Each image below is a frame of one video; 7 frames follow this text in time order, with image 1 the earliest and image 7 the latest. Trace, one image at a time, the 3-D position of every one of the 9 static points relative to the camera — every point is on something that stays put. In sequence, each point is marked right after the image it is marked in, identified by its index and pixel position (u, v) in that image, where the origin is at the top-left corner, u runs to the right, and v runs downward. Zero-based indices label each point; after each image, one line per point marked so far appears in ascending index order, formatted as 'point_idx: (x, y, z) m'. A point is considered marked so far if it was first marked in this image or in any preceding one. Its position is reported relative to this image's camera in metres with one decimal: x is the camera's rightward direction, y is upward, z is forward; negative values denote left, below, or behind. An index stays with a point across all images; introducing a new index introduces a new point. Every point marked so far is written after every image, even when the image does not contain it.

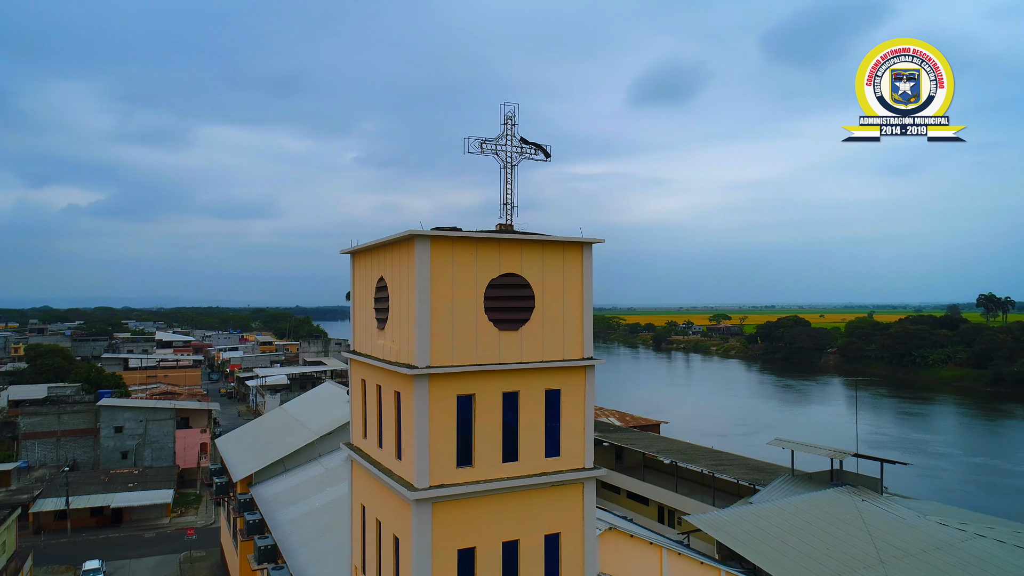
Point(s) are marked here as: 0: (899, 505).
0: (+12.0, -6.7, +18.1) m
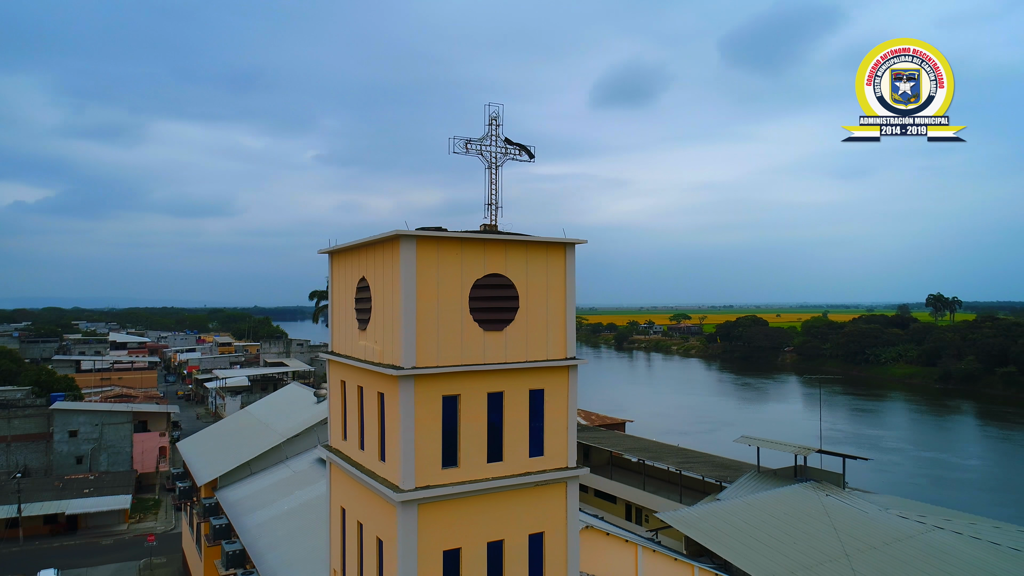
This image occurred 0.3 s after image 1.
0: (+11.1, -6.7, +18.7) m
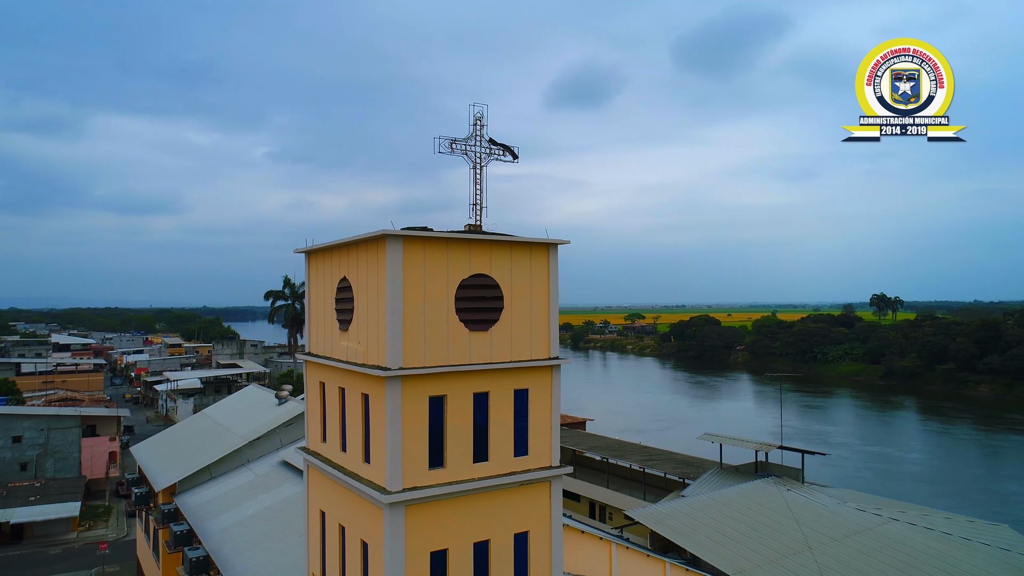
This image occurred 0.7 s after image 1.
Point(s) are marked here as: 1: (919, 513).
0: (+10.1, -6.7, +19.3) m
1: (+13.2, -7.3, +19.0) m
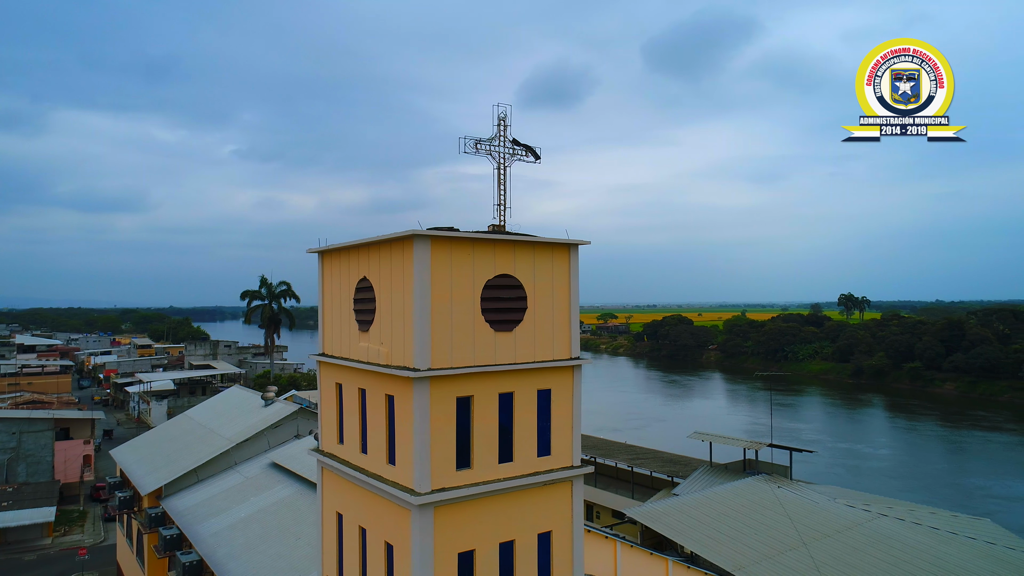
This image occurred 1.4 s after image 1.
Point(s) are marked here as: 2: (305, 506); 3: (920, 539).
0: (+9.9, -6.7, +19.6) m
1: (+13.0, -7.3, +19.4) m
2: (-6.4, -6.9, +18.5) m
3: (+11.4, -7.0, +16.4) m
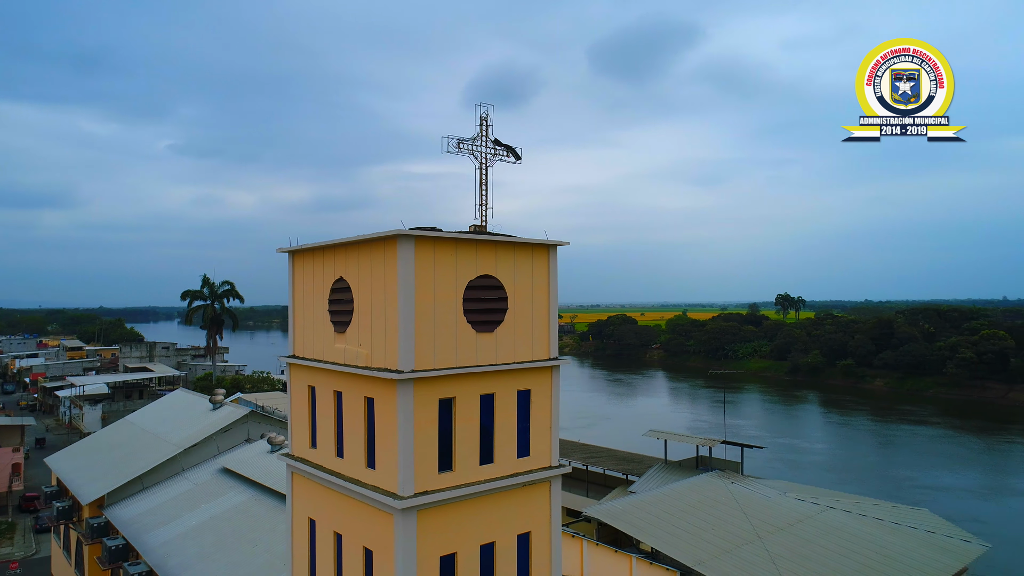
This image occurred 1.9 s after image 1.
0: (+8.6, -6.8, +20.3) m
1: (+11.7, -7.3, +20.3) m
2: (-7.6, -6.9, +18.0) m
3: (+10.3, -7.0, +17.2) m
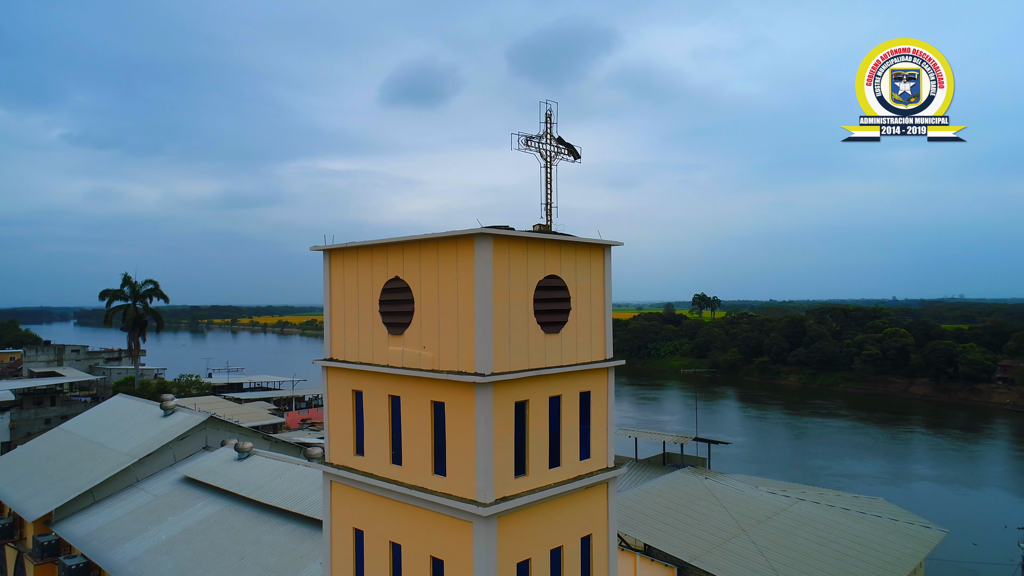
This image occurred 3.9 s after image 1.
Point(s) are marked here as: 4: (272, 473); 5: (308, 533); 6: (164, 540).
0: (+7.7, -6.8, +20.8) m
1: (+10.8, -7.3, +21.1) m
2: (-8.2, -6.9, +17.2) m
3: (+9.7, -7.0, +17.9) m
4: (-7.9, -6.1, +19.3) m
5: (-5.4, -6.7, +16.1) m
6: (-10.4, -7.3, +17.1) m
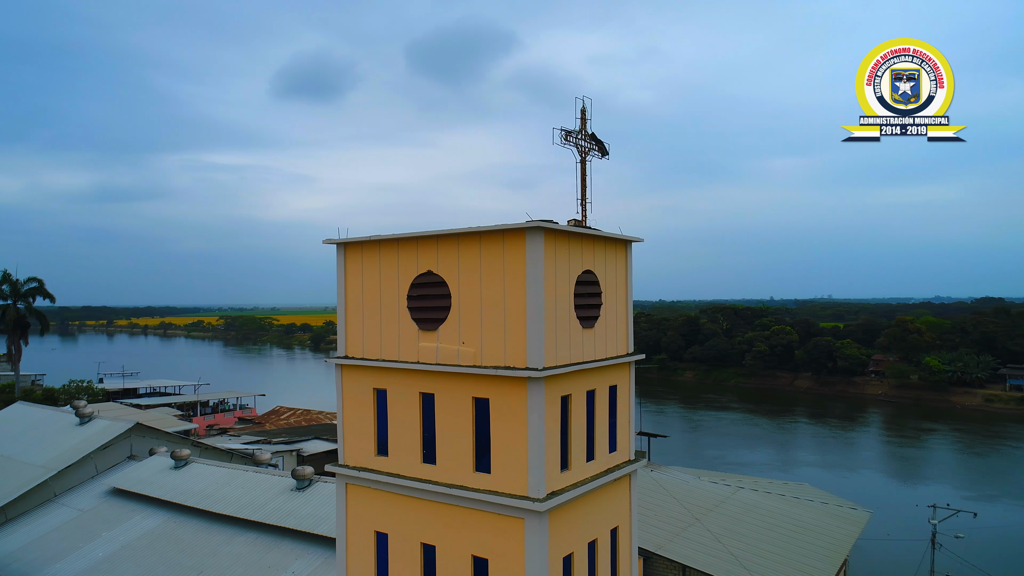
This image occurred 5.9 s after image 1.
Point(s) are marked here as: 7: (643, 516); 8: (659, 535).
0: (+6.0, -6.8, +21.6) m
1: (+9.0, -7.3, +22.3) m
2: (-9.4, -6.8, +16.2) m
3: (+8.3, -7.0, +19.0) m
4: (-9.3, -6.0, +18.3) m
5: (-6.5, -6.6, +15.4) m
6: (-11.5, -7.3, +15.8) m
7: (+3.5, -6.9, +17.7) m
8: (+3.6, -7.1, +16.5) m
